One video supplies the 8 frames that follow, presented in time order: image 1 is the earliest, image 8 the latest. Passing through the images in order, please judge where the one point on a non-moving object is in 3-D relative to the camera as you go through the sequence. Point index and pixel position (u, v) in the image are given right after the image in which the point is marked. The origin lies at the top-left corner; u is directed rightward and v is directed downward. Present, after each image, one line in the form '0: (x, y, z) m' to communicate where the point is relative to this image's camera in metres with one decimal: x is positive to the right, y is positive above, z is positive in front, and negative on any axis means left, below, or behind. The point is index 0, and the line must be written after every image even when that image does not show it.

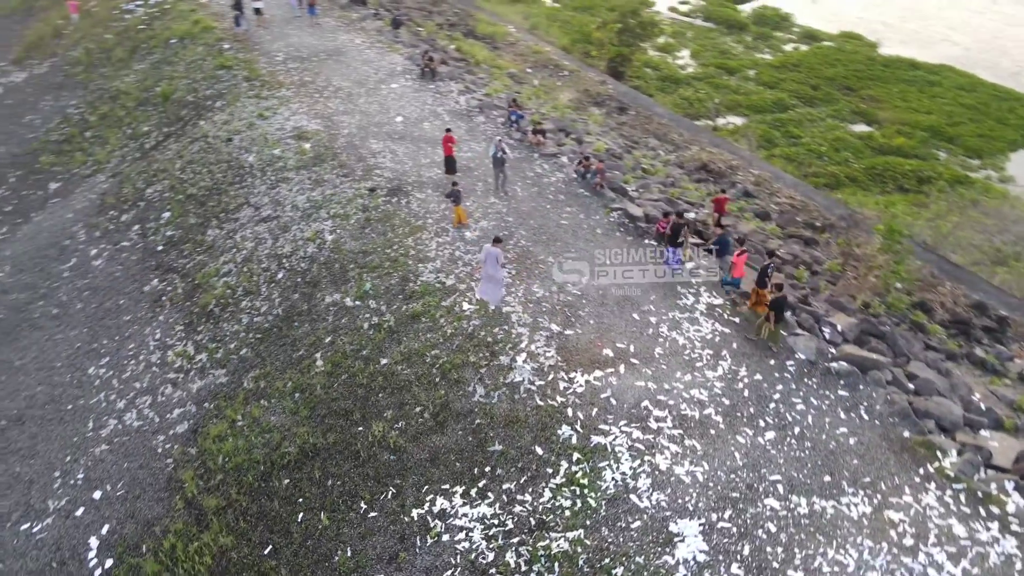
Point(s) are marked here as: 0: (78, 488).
0: (-8.9, -4.1, +15.1) m
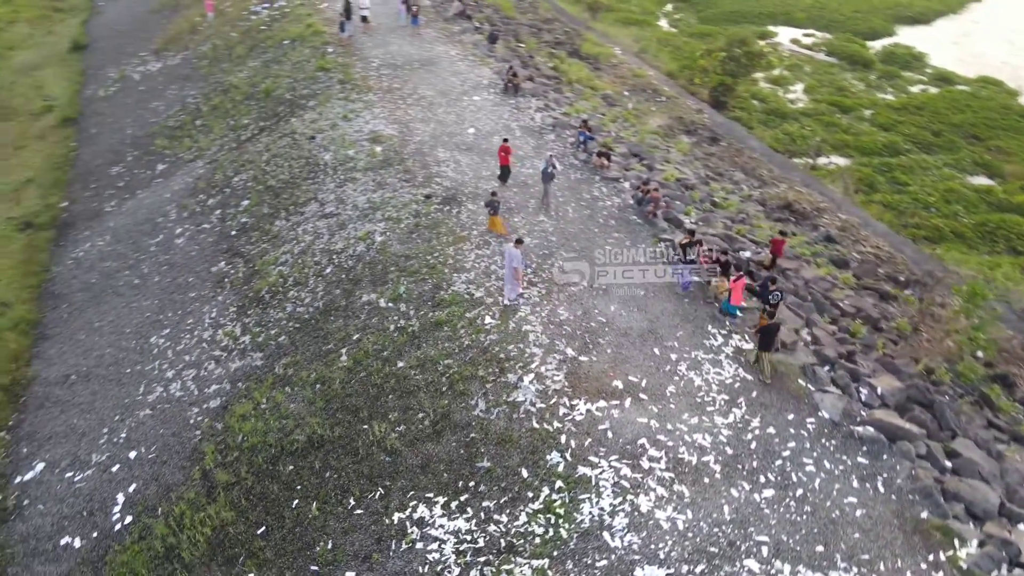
0: (-8.7, -3.4, +16.2) m
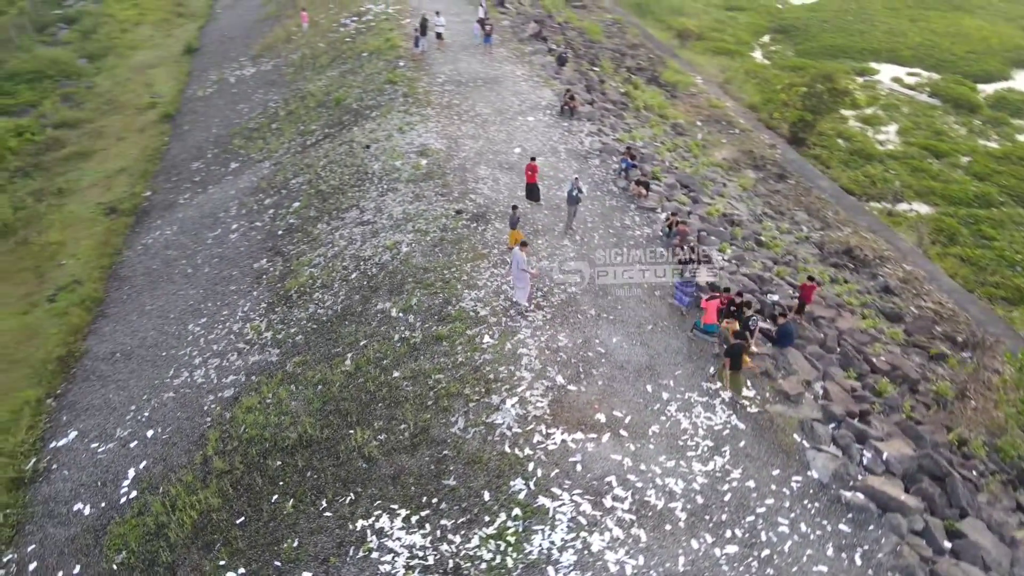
0: (-8.7, -3.1, +17.2) m
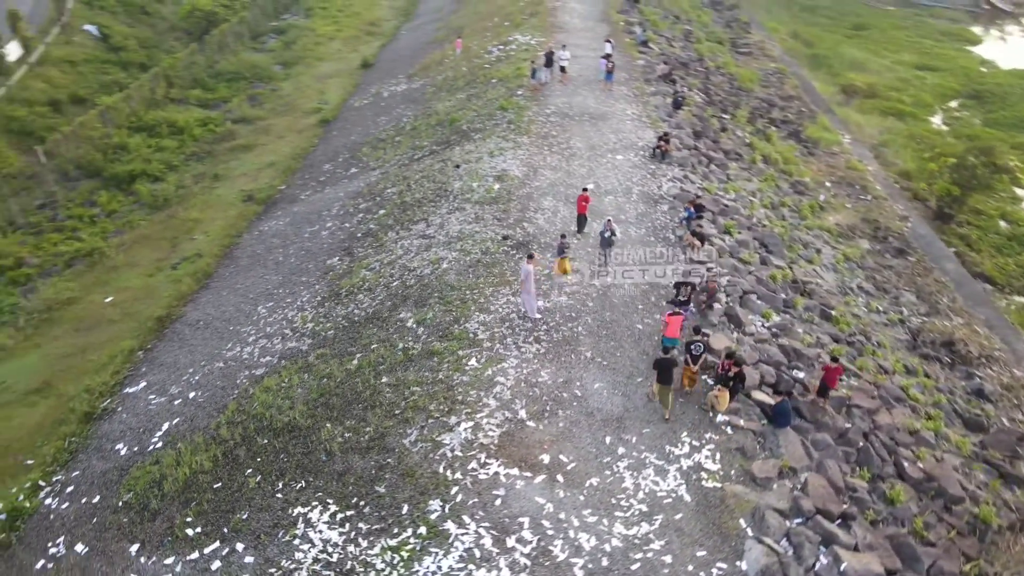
0: (-8.4, -2.5, +19.2) m
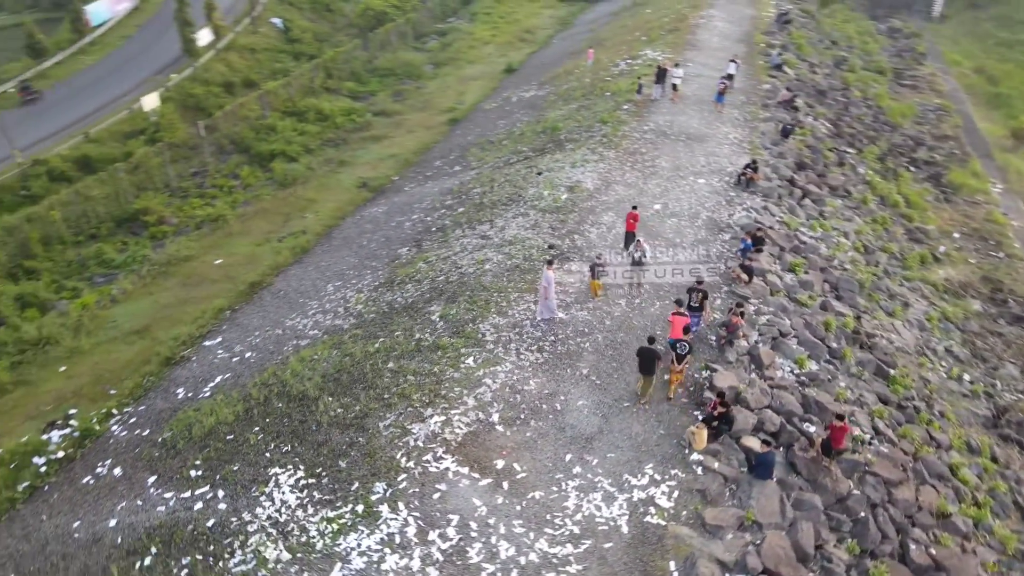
0: (-7.4, -1.6, +21.0) m
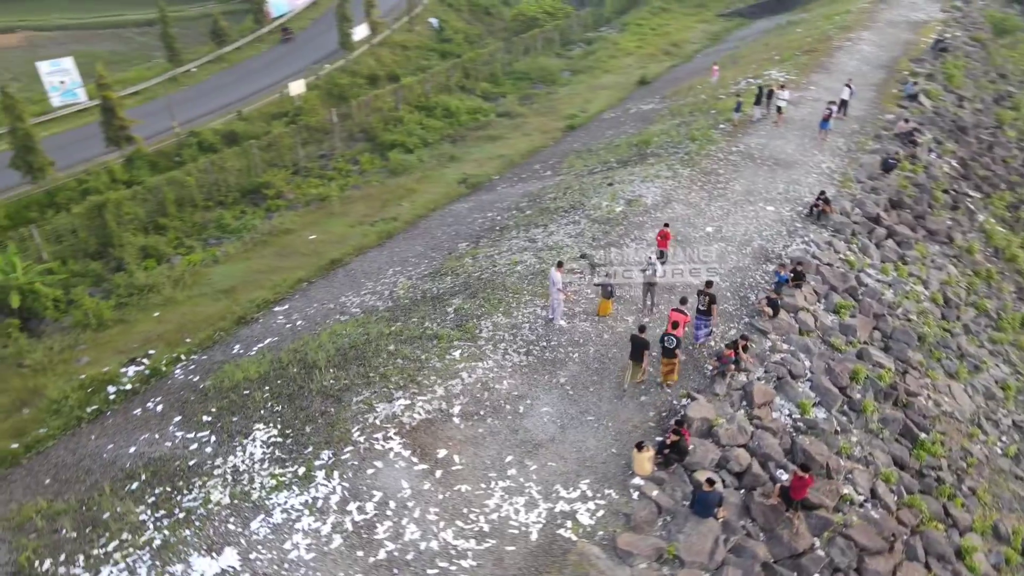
0: (-6.3, -0.8, +22.6) m
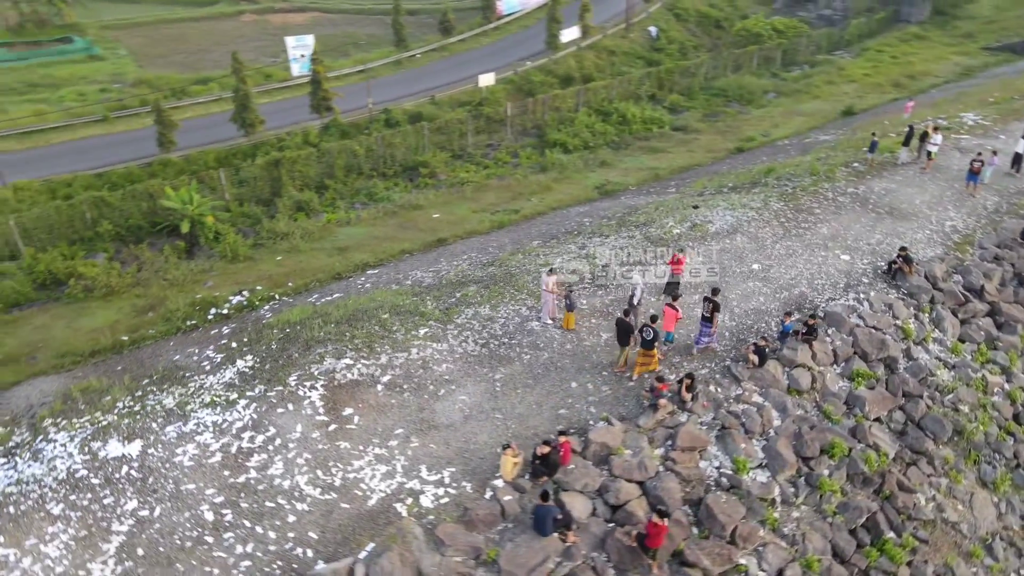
0: (-4.5, +0.3, +24.8) m
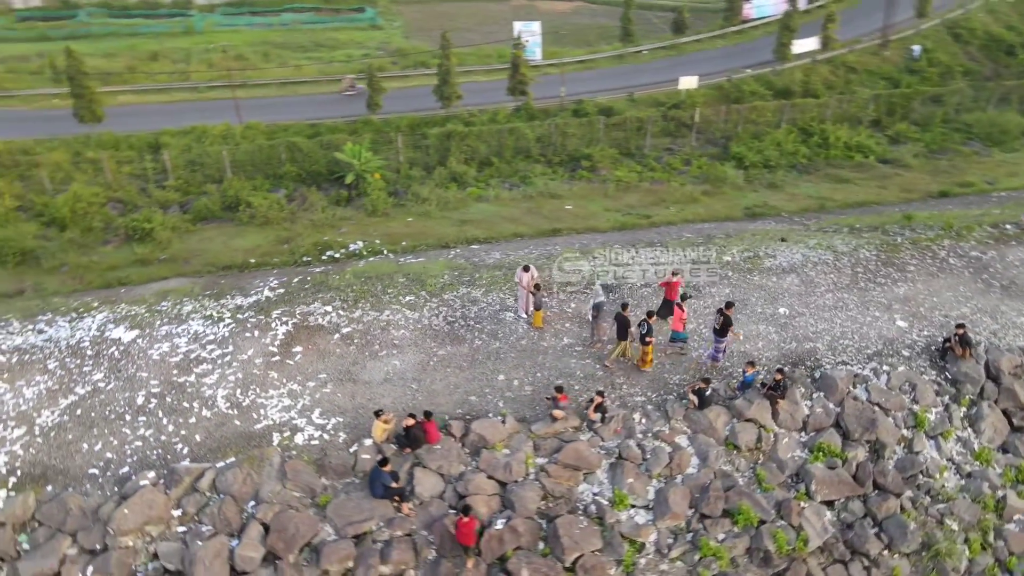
0: (-1.8, +1.2, +26.2) m
